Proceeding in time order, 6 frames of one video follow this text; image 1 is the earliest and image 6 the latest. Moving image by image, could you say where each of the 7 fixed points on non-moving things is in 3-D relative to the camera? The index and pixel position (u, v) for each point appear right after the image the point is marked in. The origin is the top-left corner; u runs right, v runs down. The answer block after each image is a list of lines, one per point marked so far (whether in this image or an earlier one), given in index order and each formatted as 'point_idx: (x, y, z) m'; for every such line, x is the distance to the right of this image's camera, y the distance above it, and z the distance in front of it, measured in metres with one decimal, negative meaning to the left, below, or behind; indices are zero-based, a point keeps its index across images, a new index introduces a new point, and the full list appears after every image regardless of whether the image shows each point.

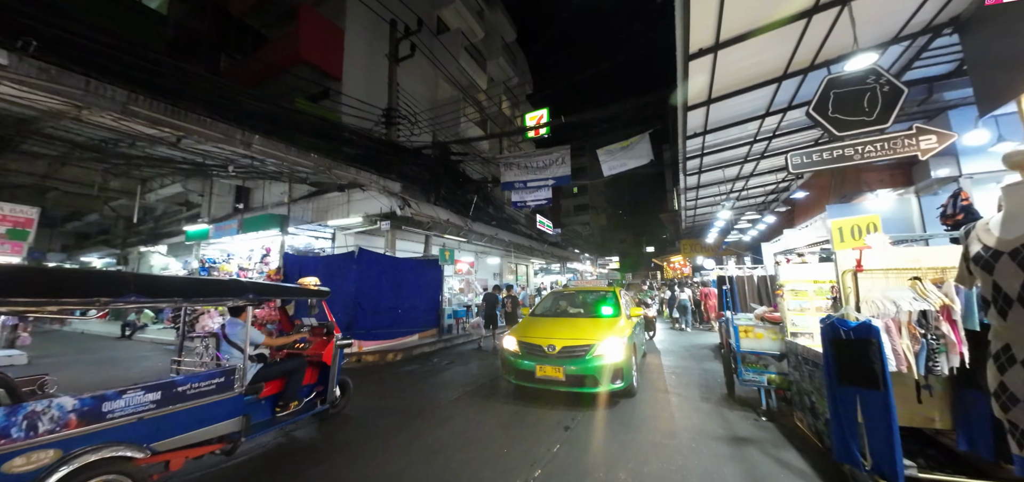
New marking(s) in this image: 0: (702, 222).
0: (+8.5, +0.9, +14.4) m
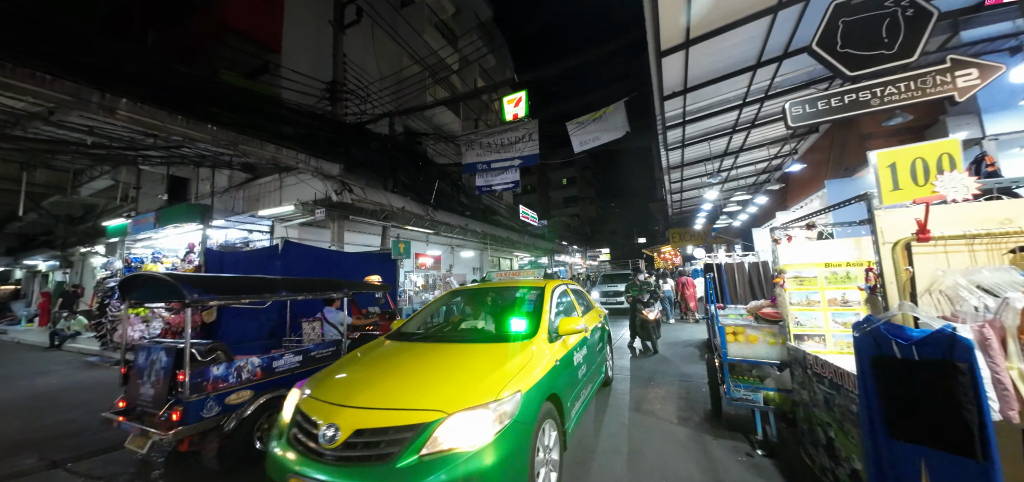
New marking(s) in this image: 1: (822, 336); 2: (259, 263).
0: (+7.4, +1.4, +13.4) m
1: (+2.7, -0.8, +2.8) m
2: (-4.9, -0.4, +6.3) m
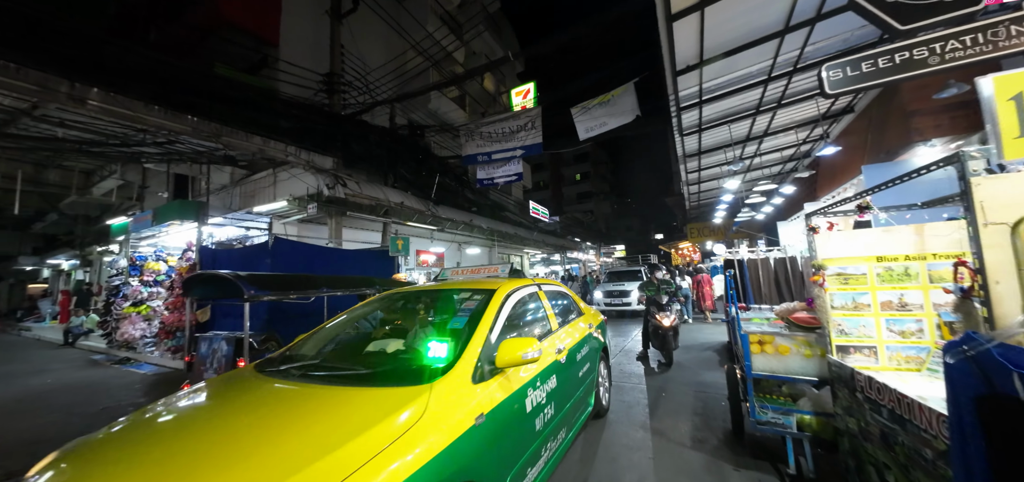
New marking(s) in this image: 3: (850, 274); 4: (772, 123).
0: (+7.7, +1.6, +12.6) m
1: (+2.5, -0.7, +2.3) m
2: (-5.0, -0.4, +6.1) m
3: (+2.5, -0.2, +2.4) m
4: (+5.4, +2.4, +6.7) m
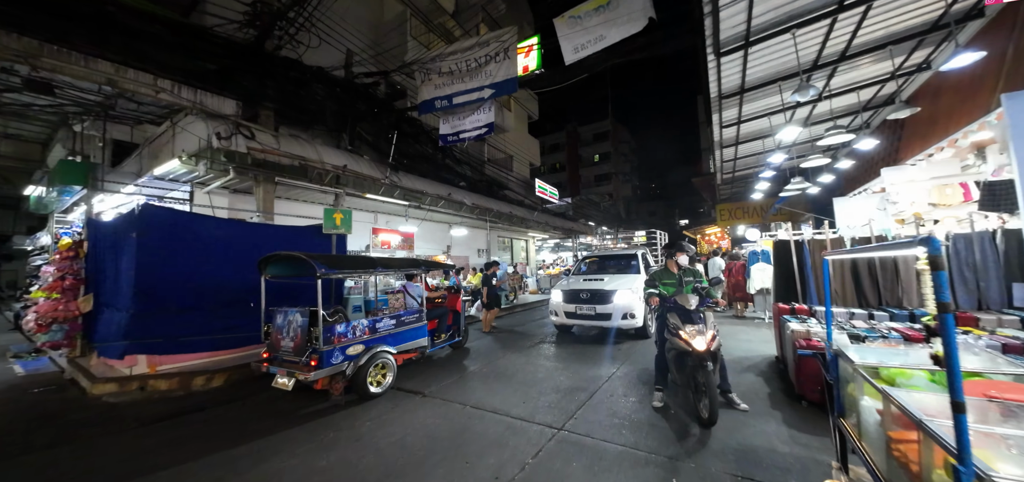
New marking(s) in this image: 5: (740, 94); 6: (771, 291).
0: (+7.4, +2.2, +10.3) m
1: (+1.6, -0.5, +0.4) m
2: (-5.6, +0.1, +4.6) m
3: (+1.6, 0.0, +0.4) m
4: (+4.8, +2.8, +4.5) m
5: (+3.9, +2.5, +5.5) m
6: (+6.1, -1.2, +7.6) m
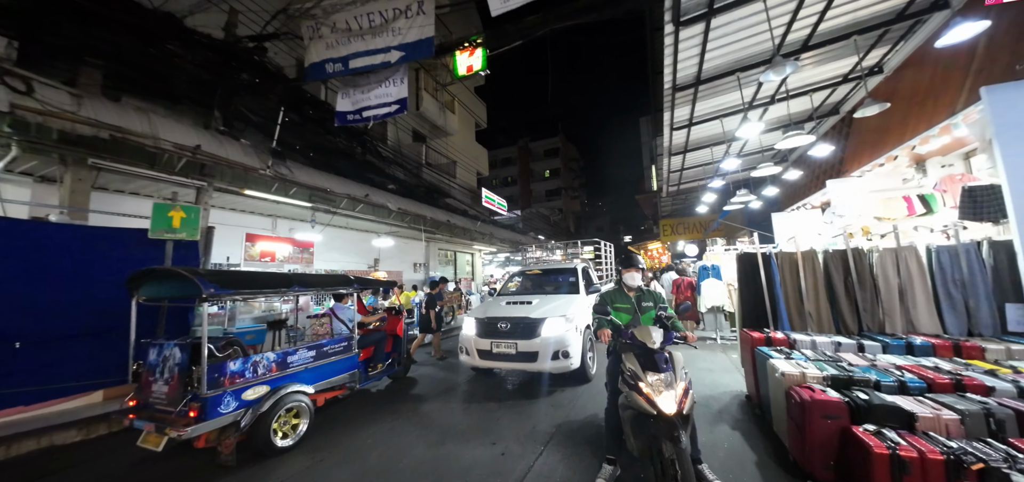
0: (+5.6, +1.8, +10.1) m
1: (+1.2, -0.5, -0.7) m
2: (-6.5, +0.1, +2.5) m
3: (+1.2, +0.1, -0.6) m
4: (+3.8, +2.6, +4.0) m
5: (+2.8, +2.3, +4.9) m
6: (+4.6, -1.5, +7.1) m
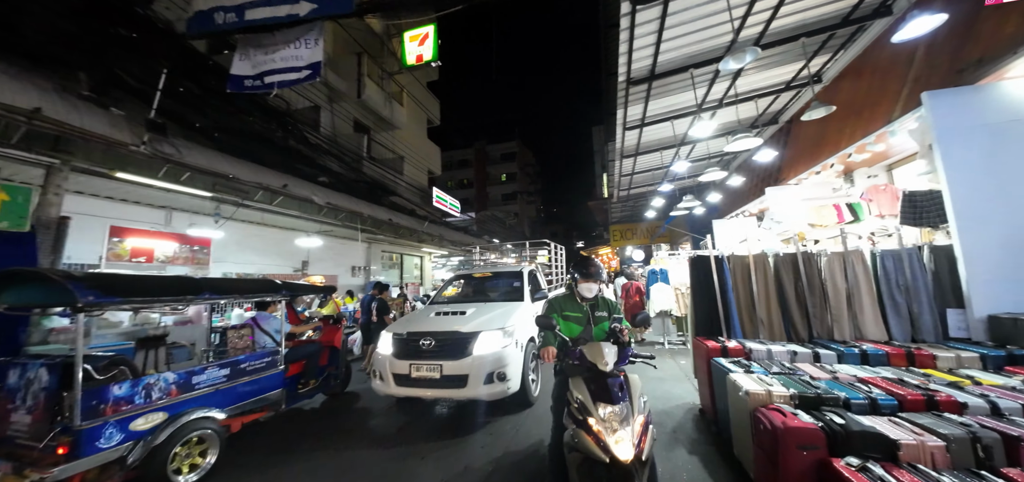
0: (+4.1, +1.6, +10.2) m
1: (+1.2, -0.4, -1.1) m
2: (-6.9, +0.2, +1.1) m
3: (+1.1, +0.1, -1.0) m
4: (+3.1, +2.6, +3.9) m
5: (+2.0, +2.3, +4.6) m
6: (+3.5, -1.6, +7.1) m
